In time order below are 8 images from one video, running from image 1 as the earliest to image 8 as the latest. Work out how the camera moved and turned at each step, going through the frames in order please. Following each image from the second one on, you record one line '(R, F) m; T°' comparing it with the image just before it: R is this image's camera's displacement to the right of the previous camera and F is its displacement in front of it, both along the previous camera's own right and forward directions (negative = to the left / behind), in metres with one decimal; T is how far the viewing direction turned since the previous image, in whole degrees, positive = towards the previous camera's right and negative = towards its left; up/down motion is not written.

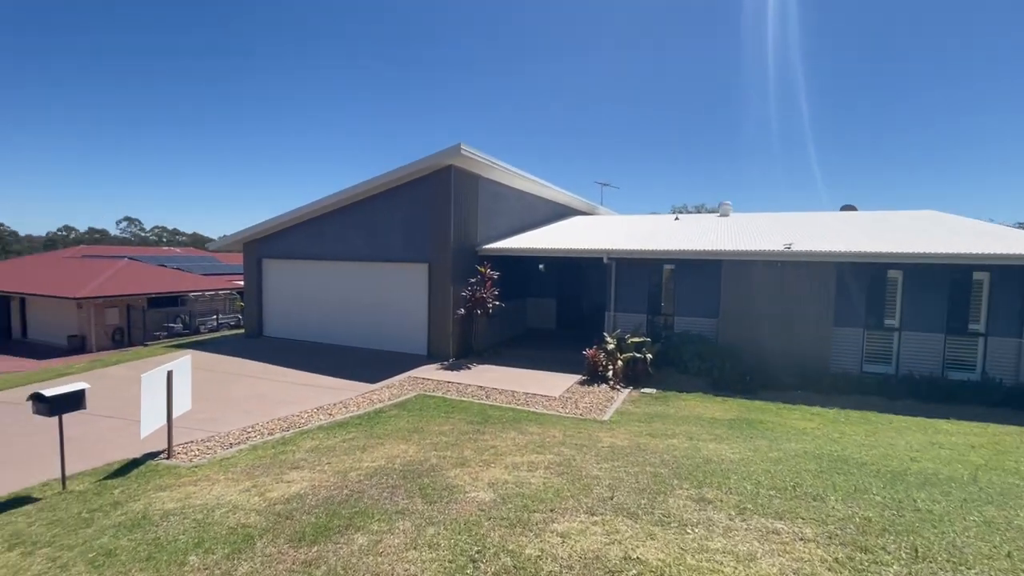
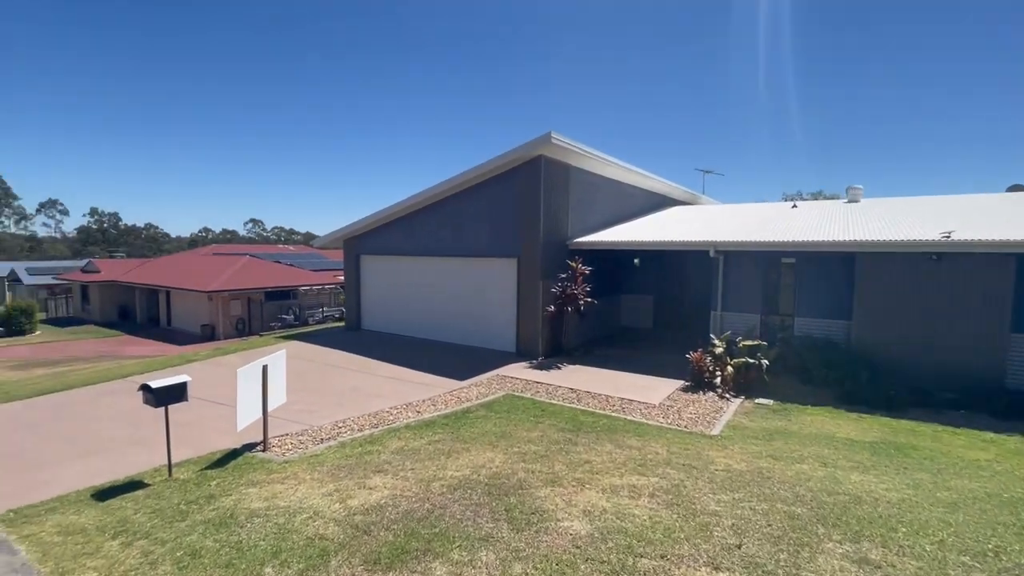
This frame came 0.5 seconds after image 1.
(-0.1, +0.5) m; -10°
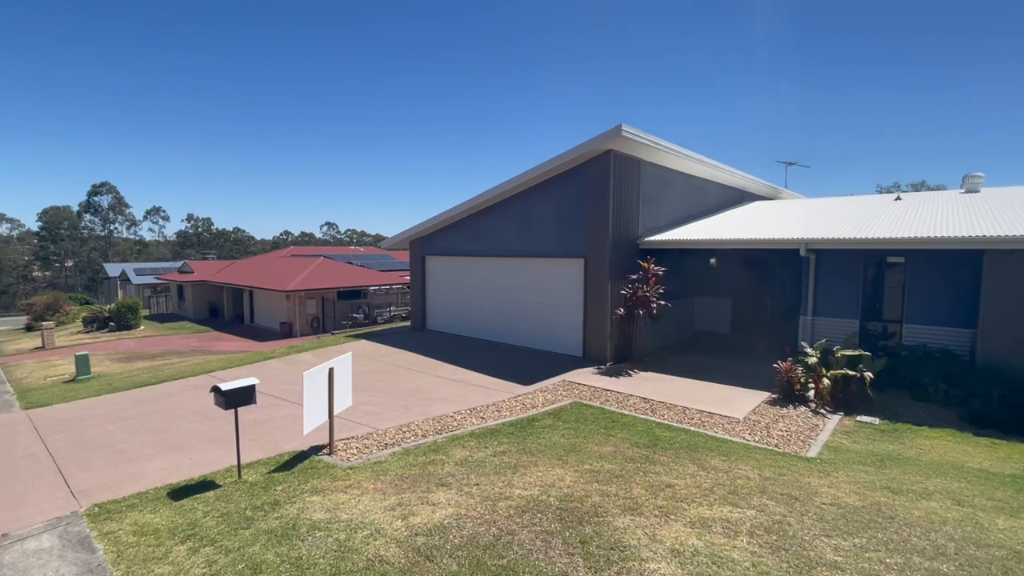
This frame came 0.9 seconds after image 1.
(-0.1, +0.4) m; -7°
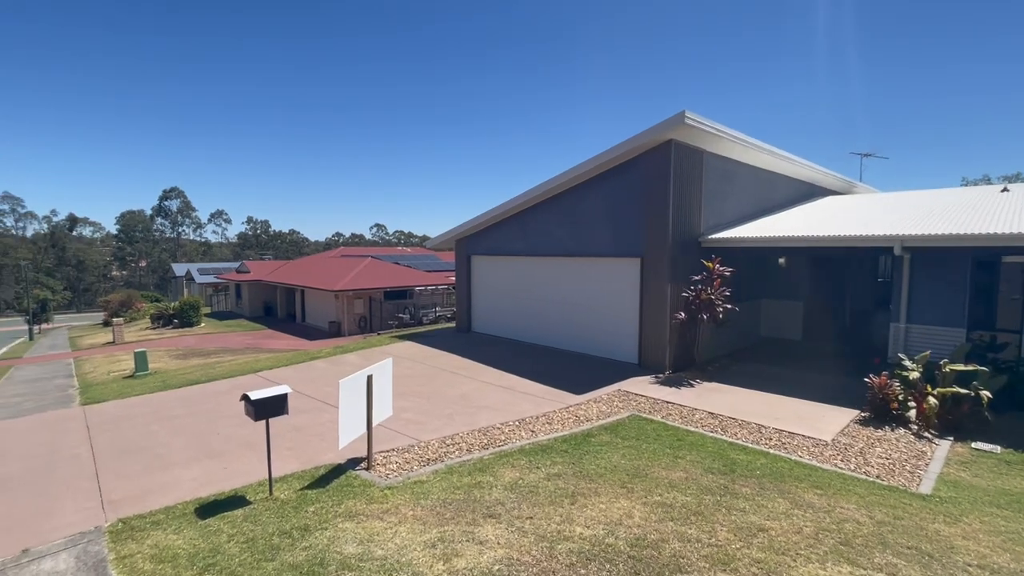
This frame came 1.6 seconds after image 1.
(-0.1, +0.6) m; -5°
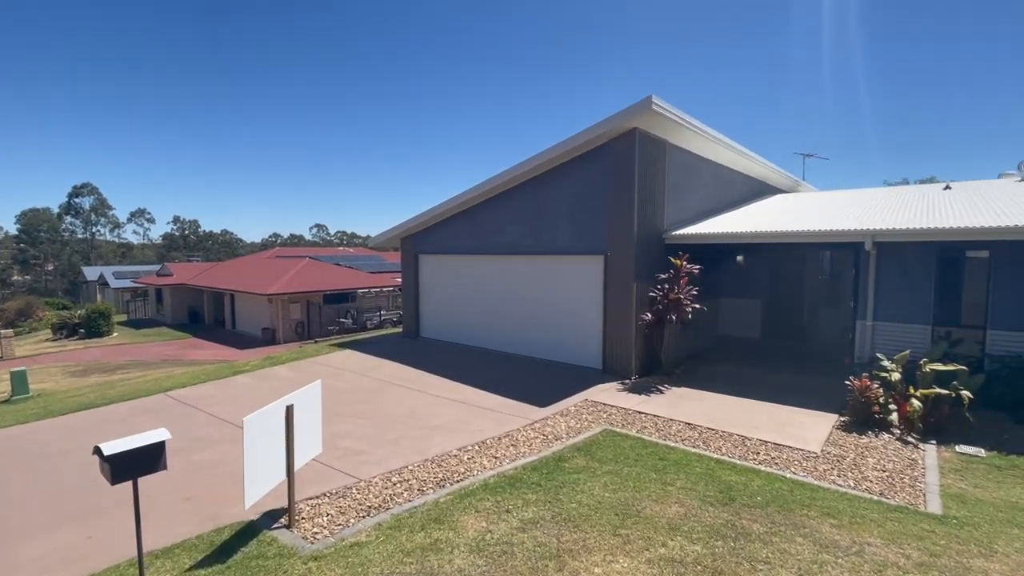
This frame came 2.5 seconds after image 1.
(-0.1, +0.9) m; +6°
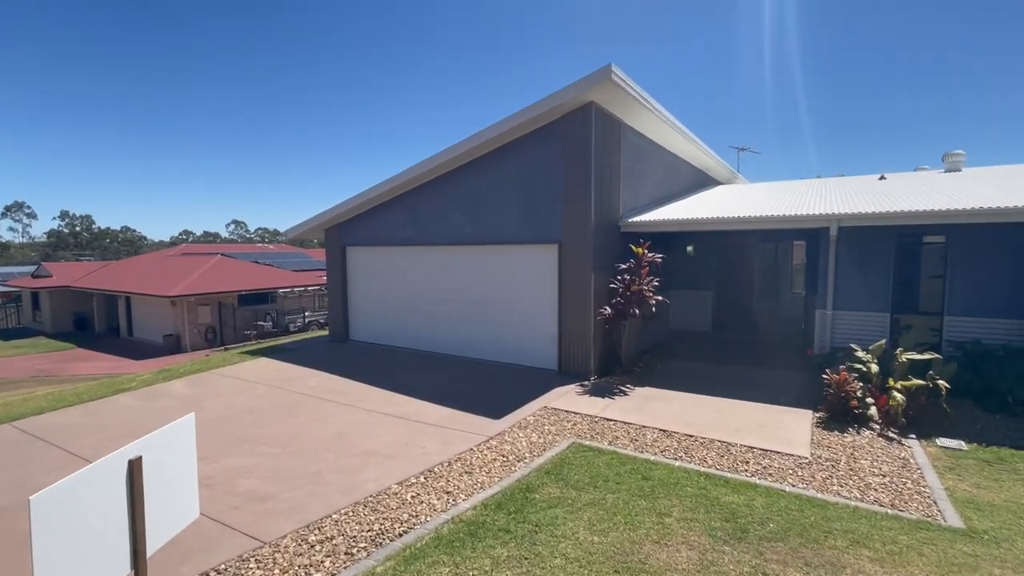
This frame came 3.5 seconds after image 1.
(-0.2, +1.1) m; +8°
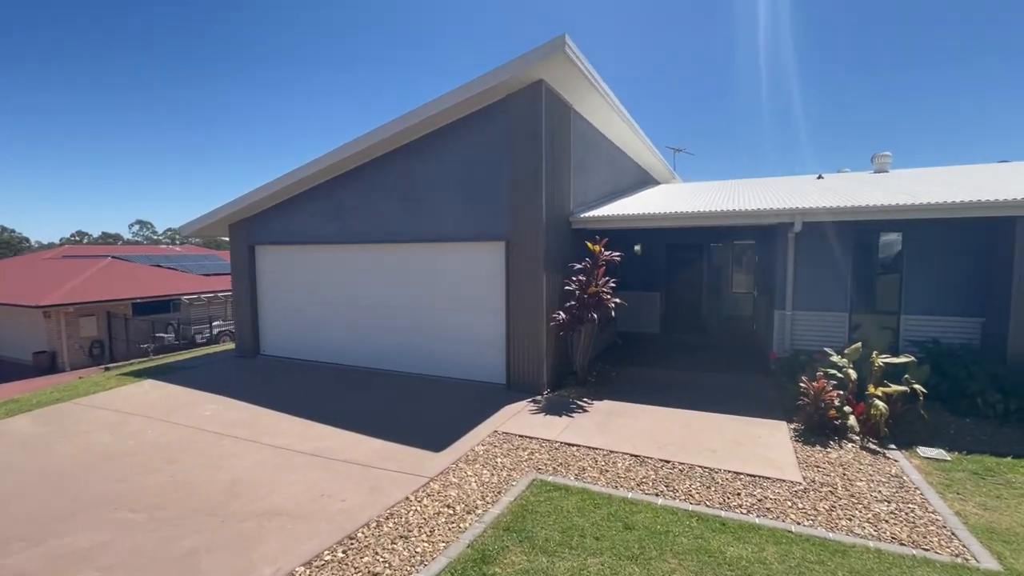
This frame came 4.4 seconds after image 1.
(-0.1, +1.1) m; +8°
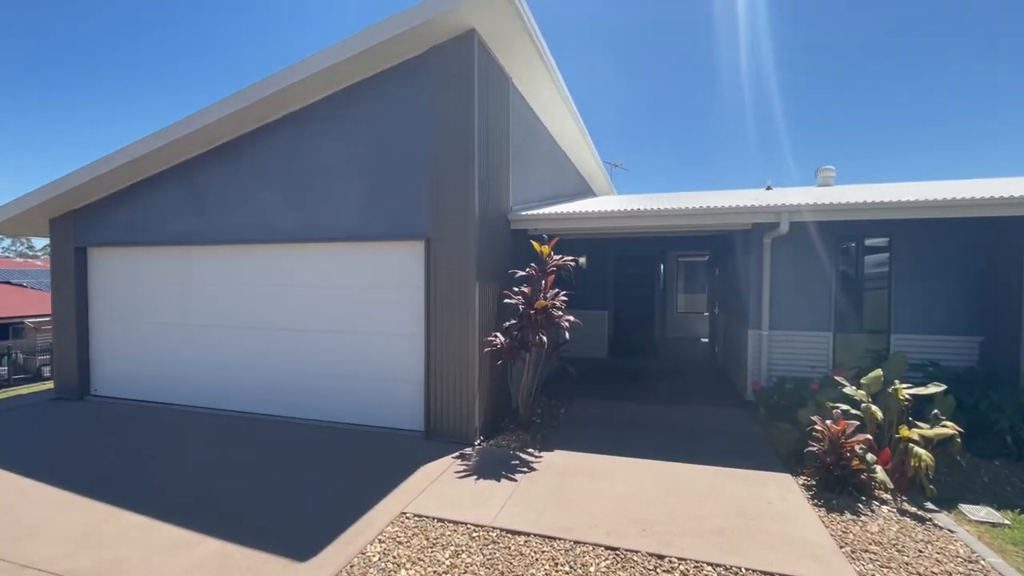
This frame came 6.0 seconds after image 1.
(+0.1, +1.8) m; +8°
